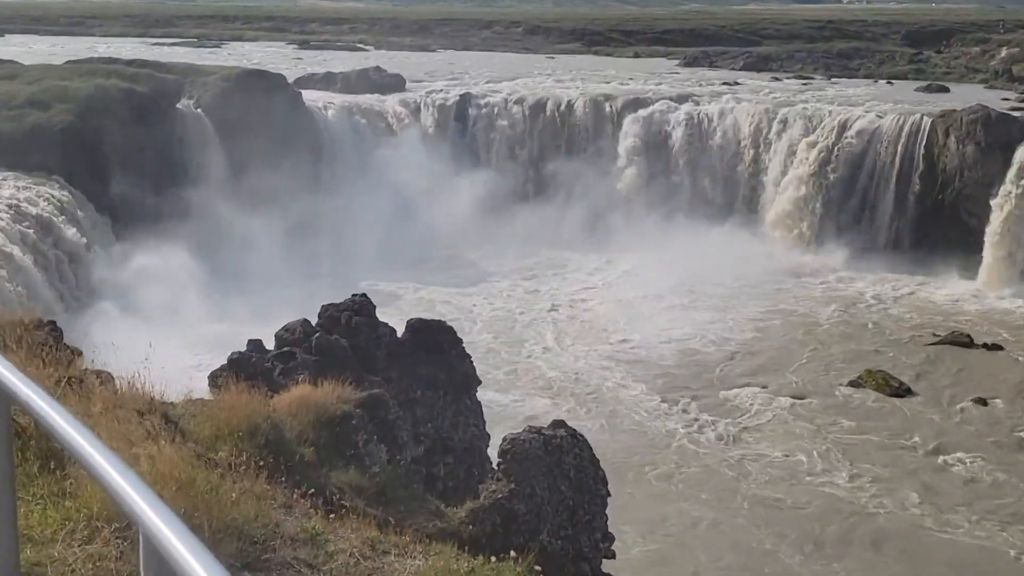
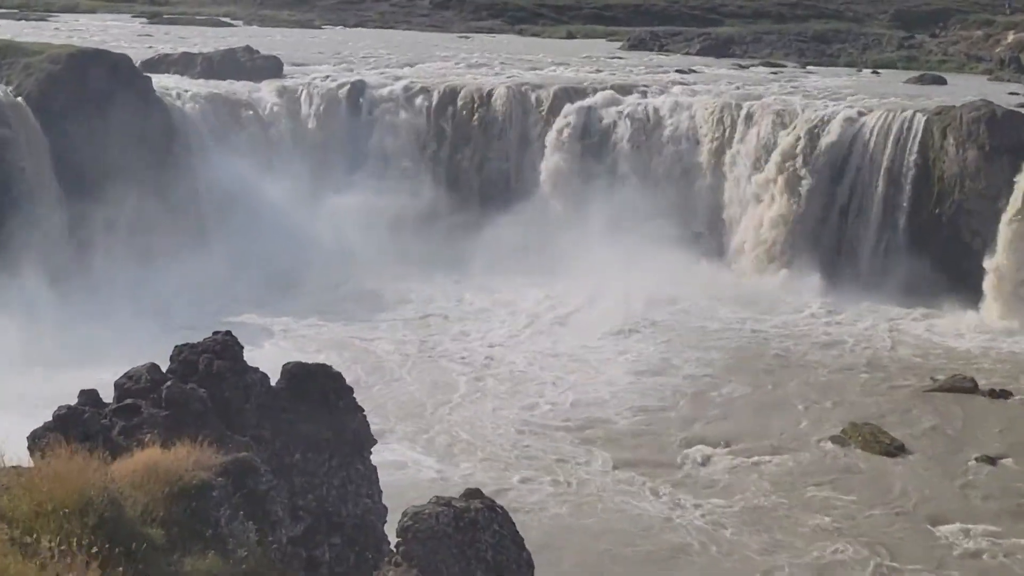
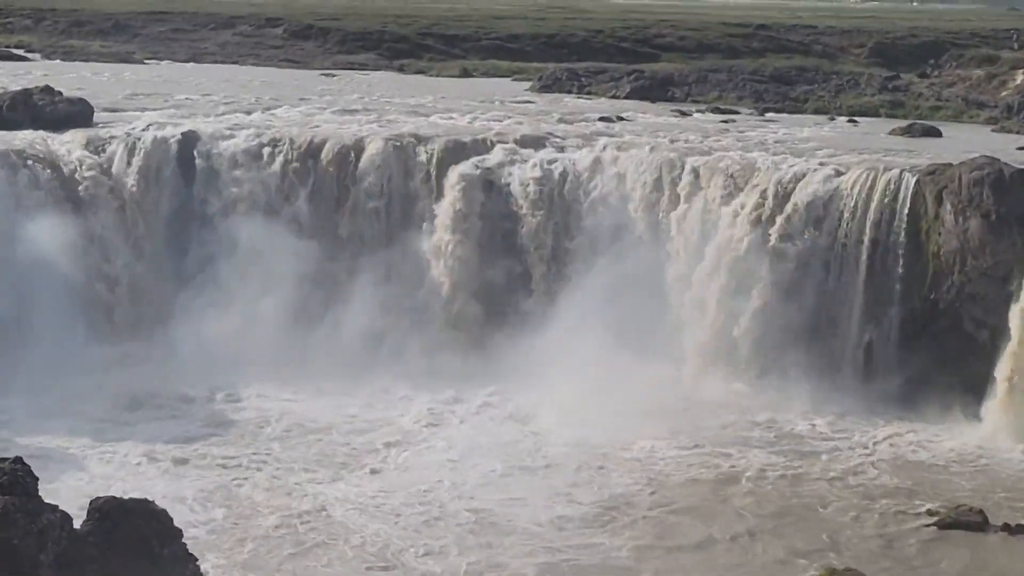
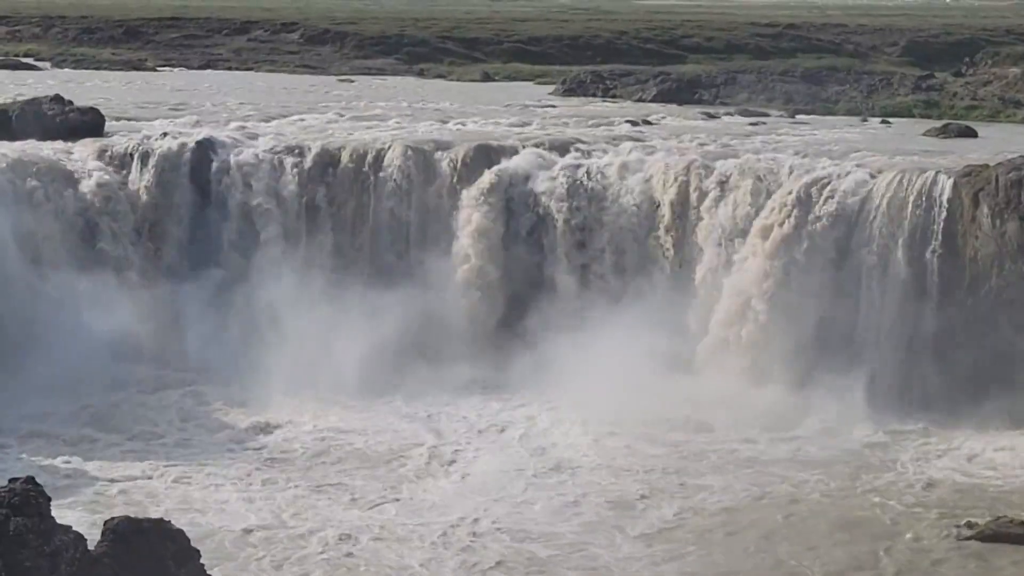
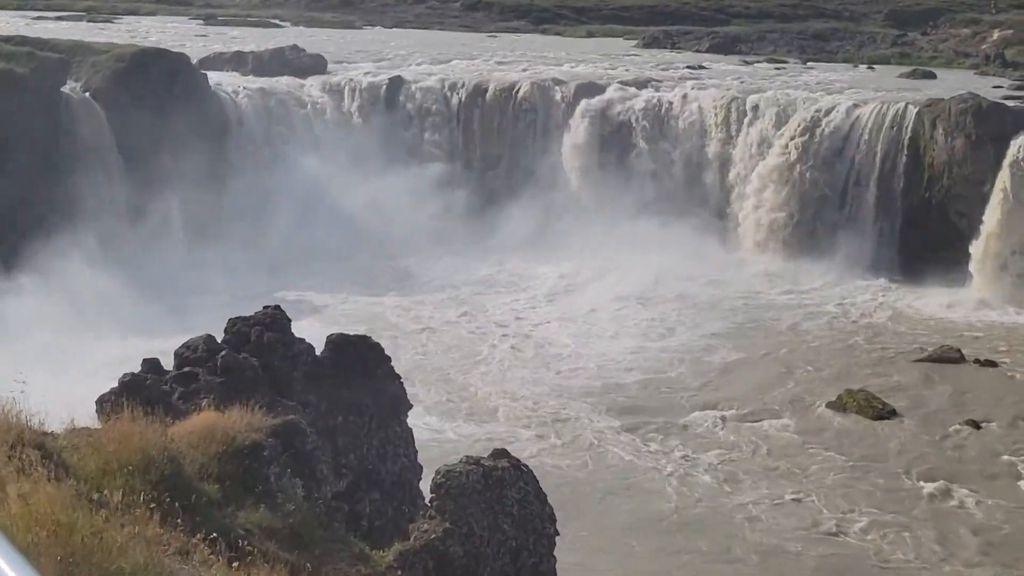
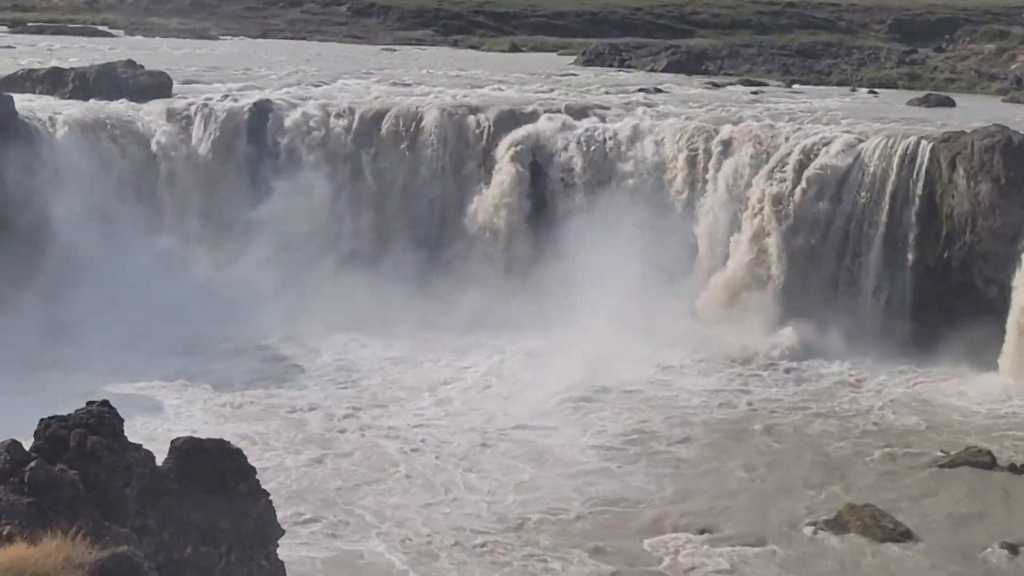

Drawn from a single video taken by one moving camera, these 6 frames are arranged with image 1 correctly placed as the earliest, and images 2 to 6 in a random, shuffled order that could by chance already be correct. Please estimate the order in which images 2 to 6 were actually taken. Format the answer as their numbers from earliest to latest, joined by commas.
5, 2, 6, 3, 4
